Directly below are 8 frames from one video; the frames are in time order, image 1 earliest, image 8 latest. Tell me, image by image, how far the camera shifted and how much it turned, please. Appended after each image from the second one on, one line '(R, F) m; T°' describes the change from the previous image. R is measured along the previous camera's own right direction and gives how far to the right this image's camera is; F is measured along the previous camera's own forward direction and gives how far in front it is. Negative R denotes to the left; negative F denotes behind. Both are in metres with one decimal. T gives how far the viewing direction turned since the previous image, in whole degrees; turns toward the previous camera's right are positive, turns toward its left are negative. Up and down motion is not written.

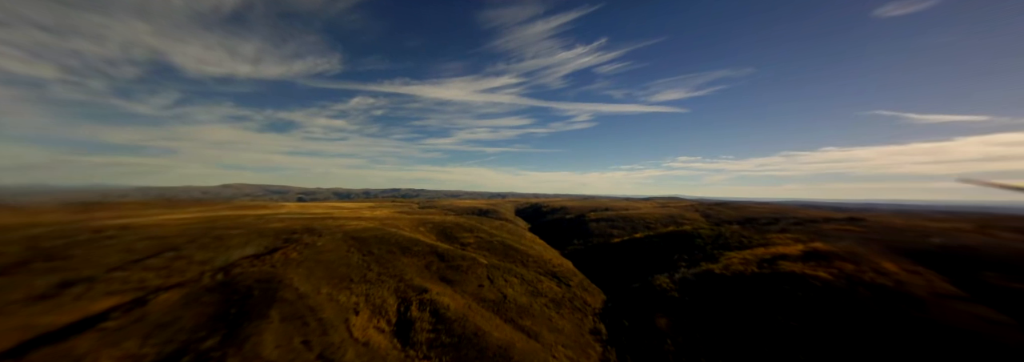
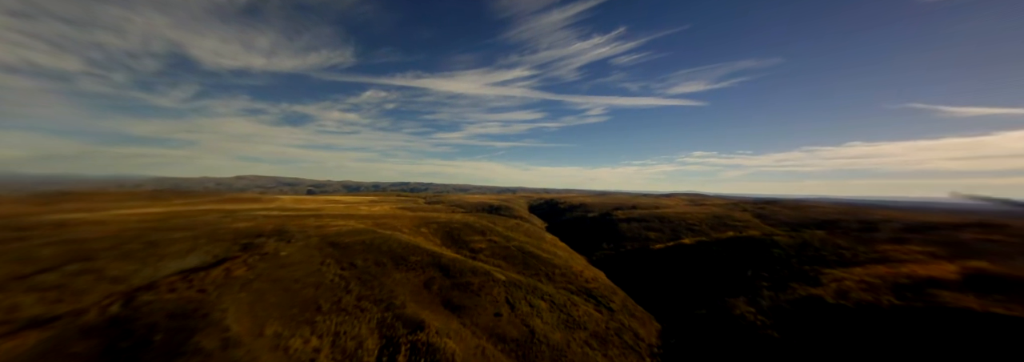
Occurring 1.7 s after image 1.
(-2.5, +12.8) m; -2°
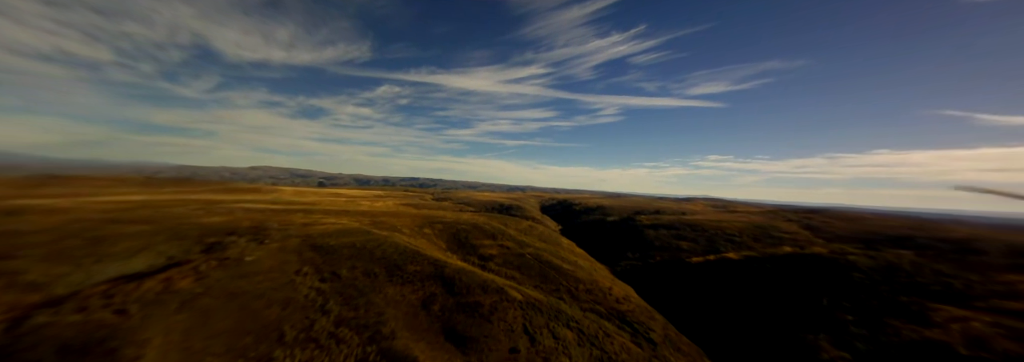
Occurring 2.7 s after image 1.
(-1.6, +7.7) m; -2°
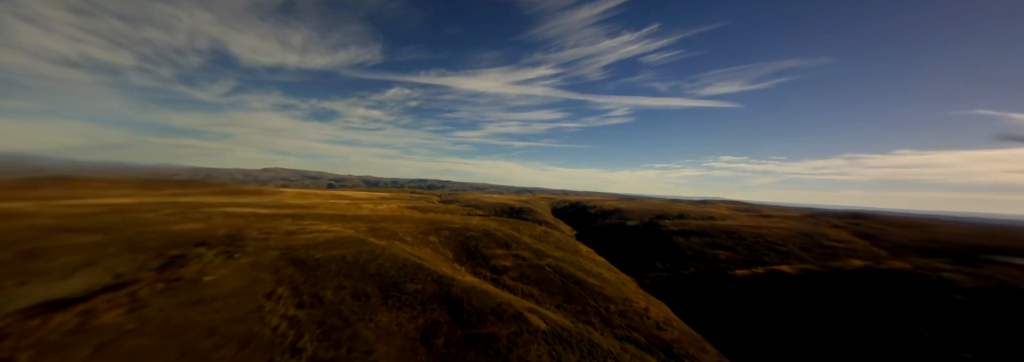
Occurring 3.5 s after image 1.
(-1.3, +6.2) m; -2°
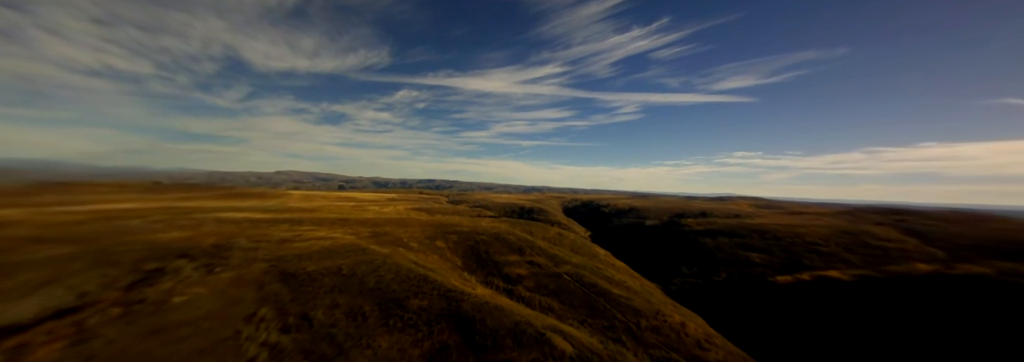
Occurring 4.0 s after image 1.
(-0.9, +3.9) m; -2°
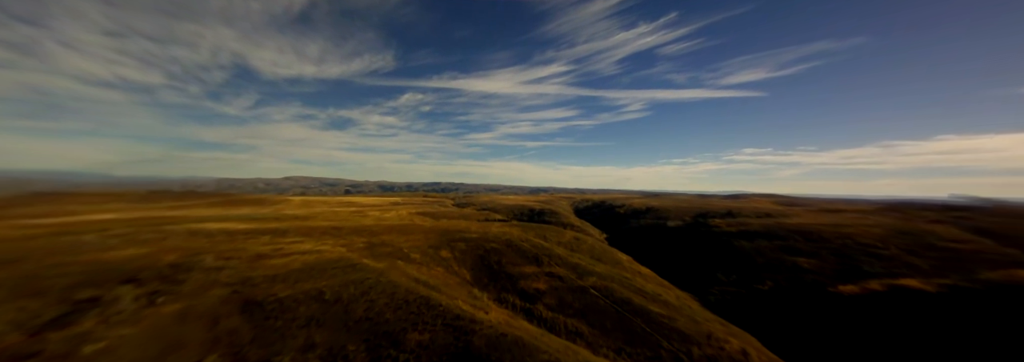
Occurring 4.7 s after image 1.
(-1.1, +5.4) m; -1°
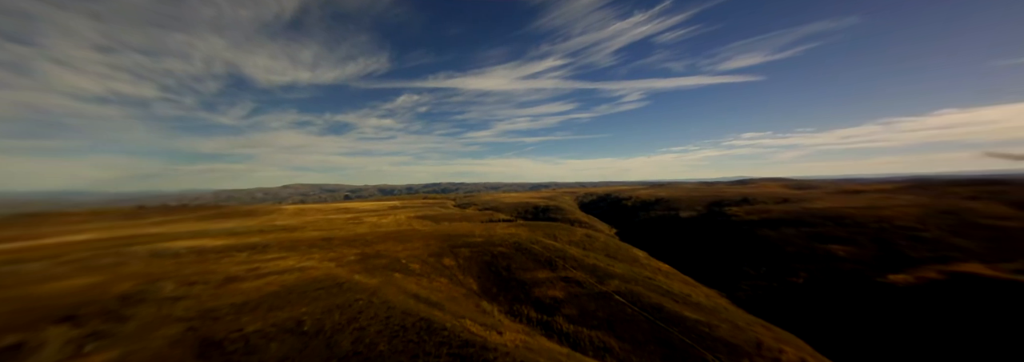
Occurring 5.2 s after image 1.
(-0.8, +3.9) m; 0°
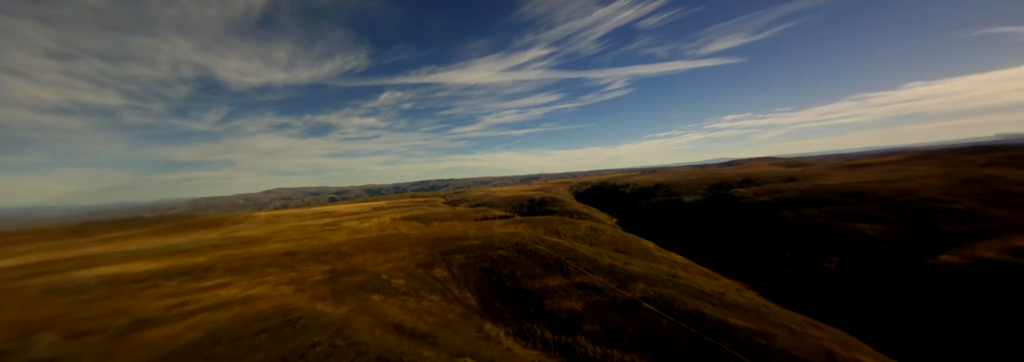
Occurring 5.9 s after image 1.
(-1.0, +5.5) m; +2°
